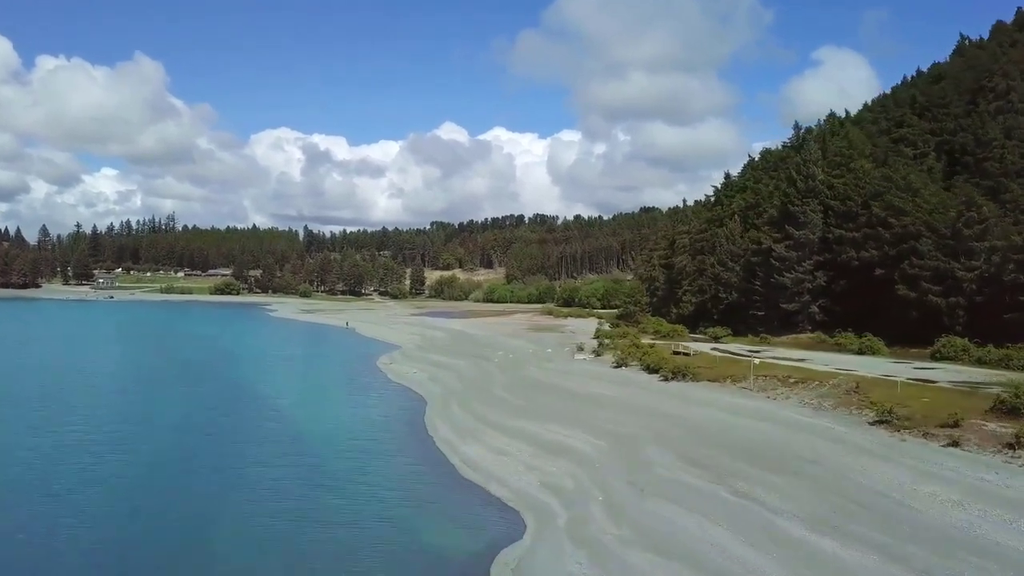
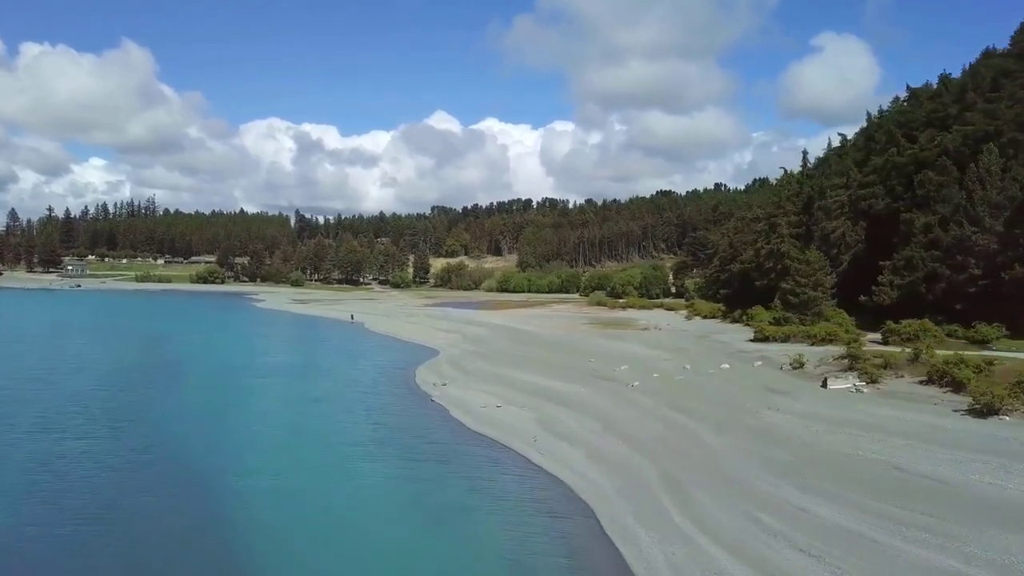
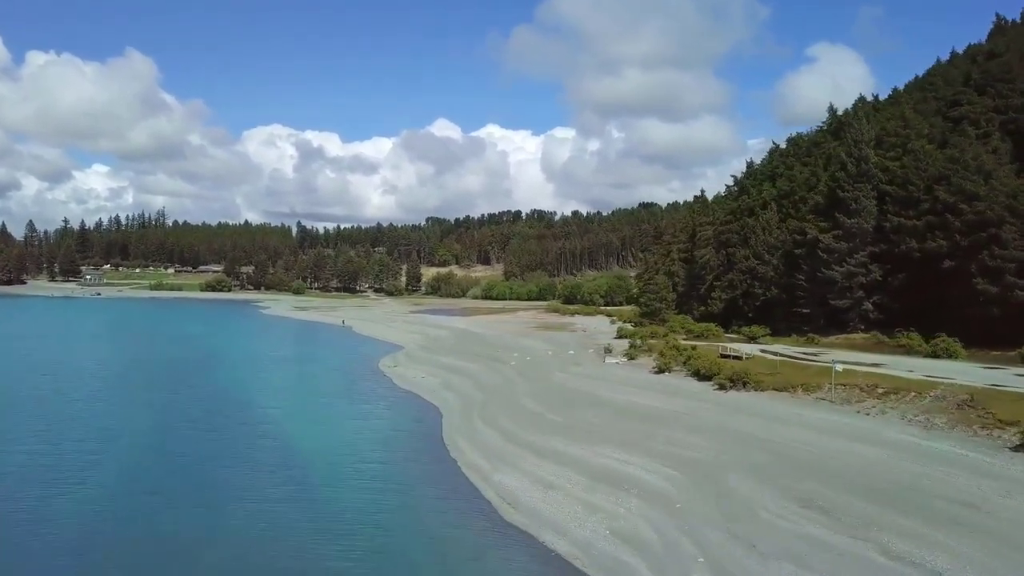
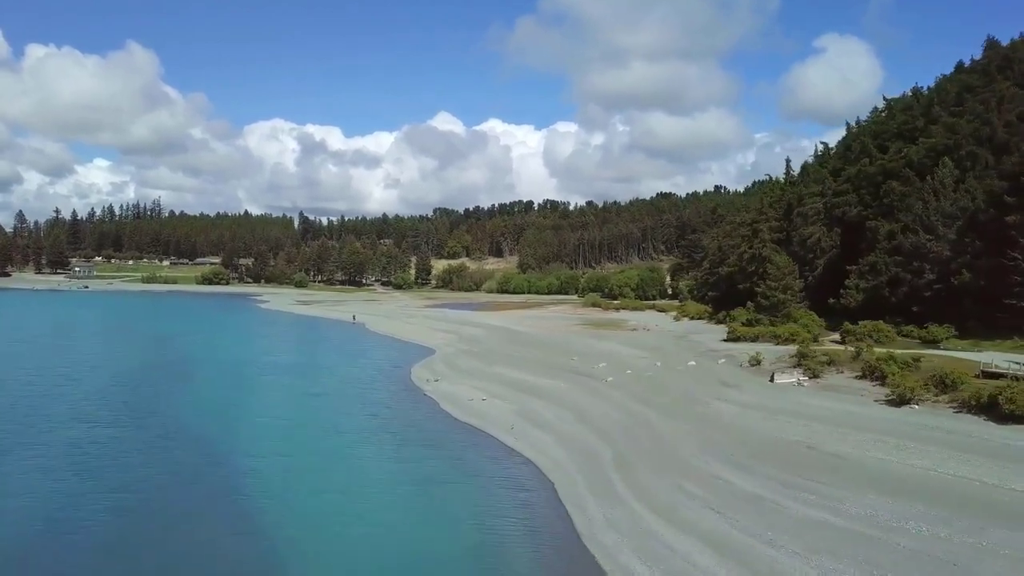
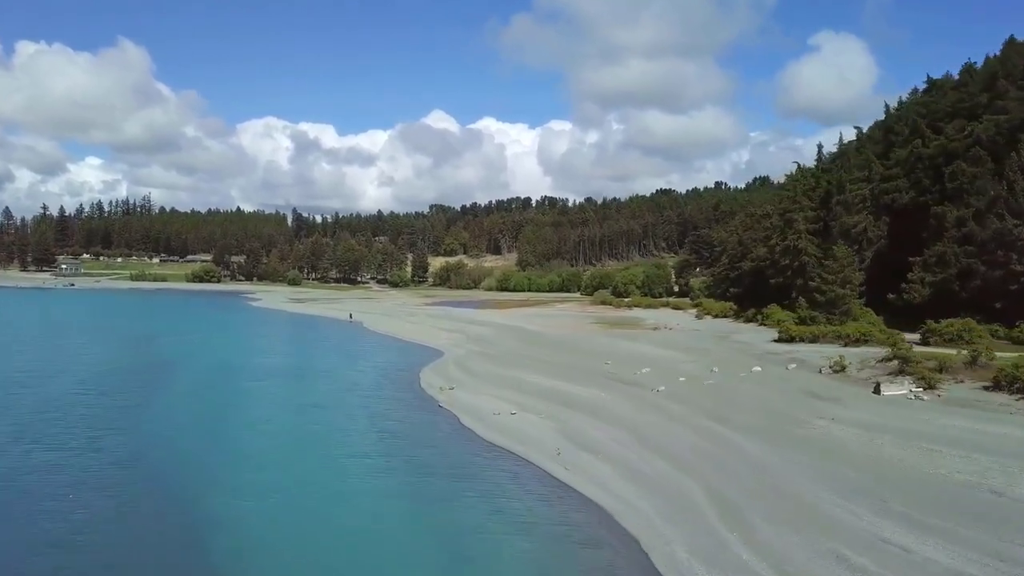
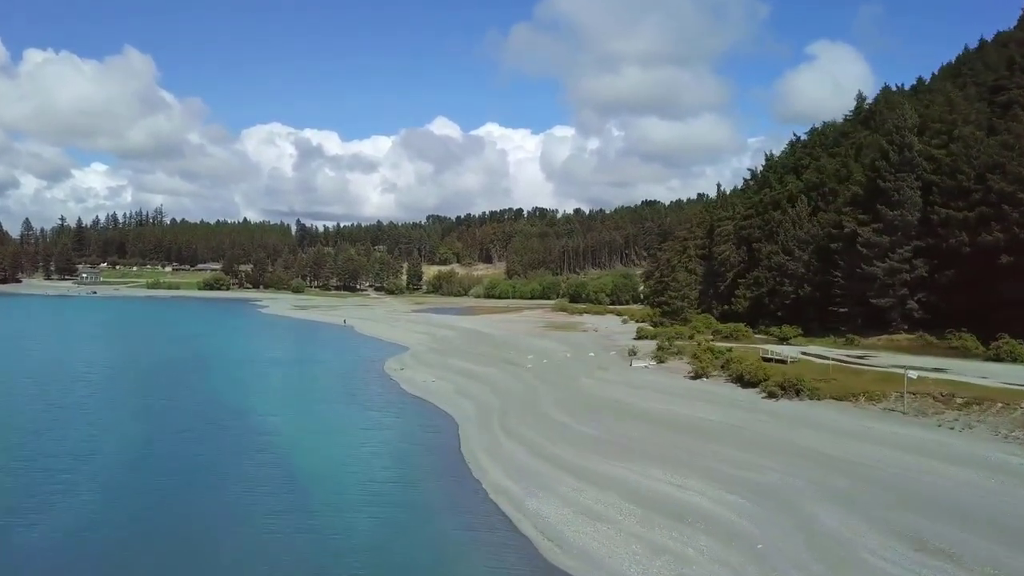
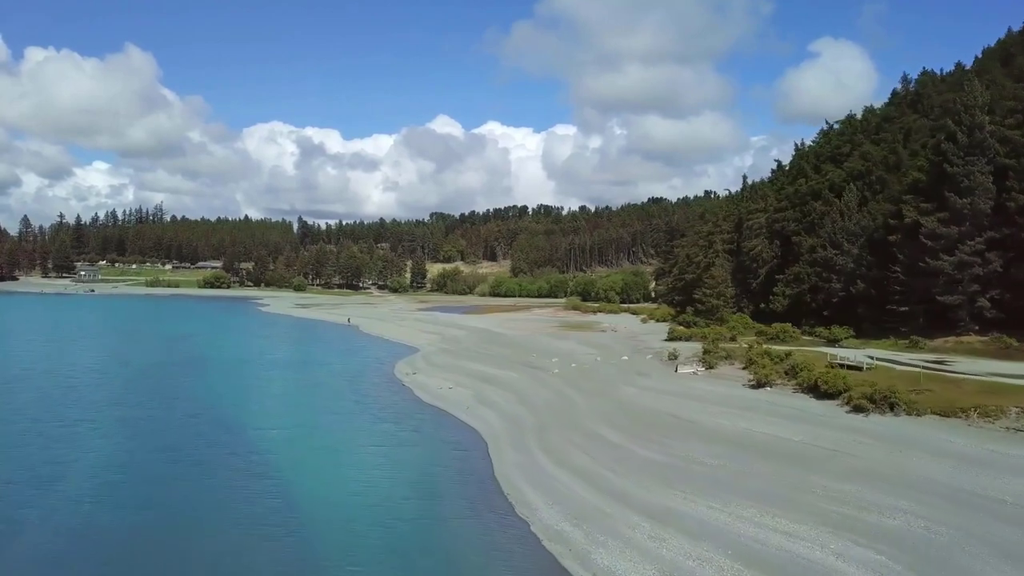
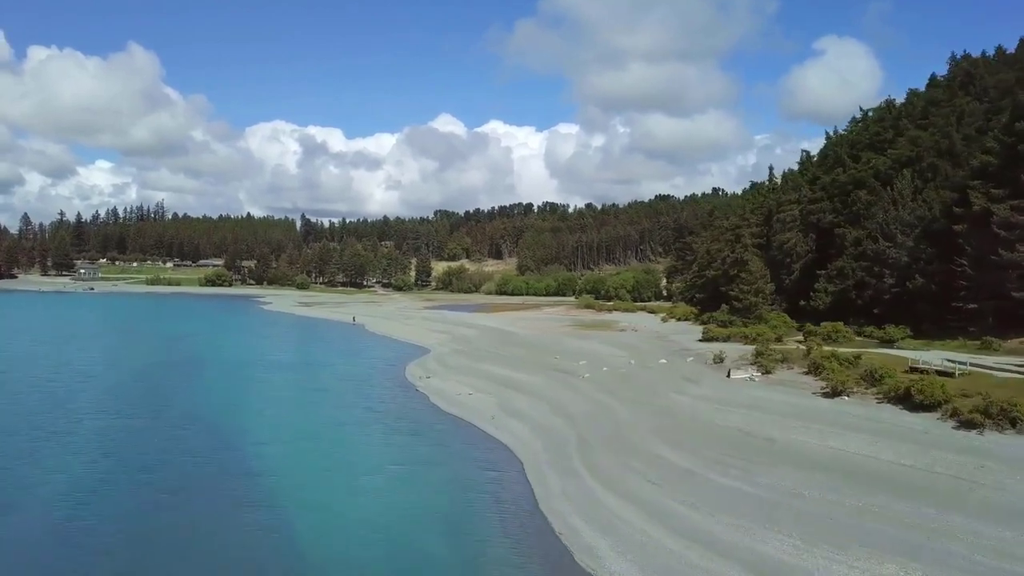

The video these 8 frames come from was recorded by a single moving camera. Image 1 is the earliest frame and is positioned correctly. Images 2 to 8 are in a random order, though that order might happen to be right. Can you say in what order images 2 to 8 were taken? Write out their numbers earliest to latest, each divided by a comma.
3, 6, 7, 8, 4, 2, 5
